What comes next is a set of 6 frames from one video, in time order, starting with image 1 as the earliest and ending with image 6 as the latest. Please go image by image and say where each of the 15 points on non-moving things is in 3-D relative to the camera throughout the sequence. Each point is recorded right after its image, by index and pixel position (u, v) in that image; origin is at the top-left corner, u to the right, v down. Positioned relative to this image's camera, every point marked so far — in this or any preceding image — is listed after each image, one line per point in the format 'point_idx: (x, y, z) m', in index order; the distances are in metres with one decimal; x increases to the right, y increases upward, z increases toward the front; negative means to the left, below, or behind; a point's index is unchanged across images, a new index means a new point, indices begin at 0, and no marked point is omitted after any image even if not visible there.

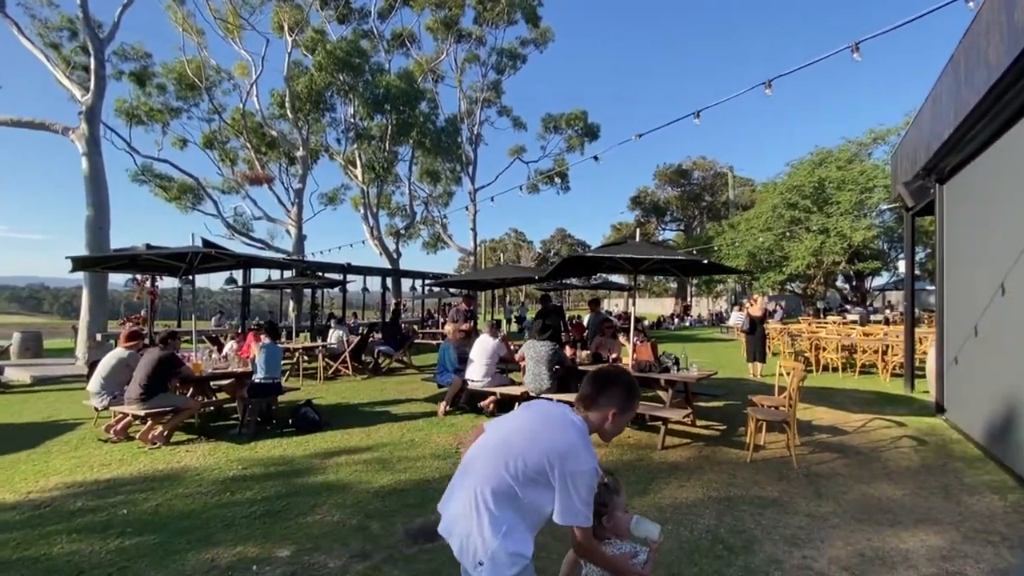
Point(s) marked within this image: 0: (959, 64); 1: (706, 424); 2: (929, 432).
0: (+5.5, +2.7, +5.7) m
1: (+2.8, -2.0, +6.8) m
2: (+6.0, -2.0, +6.7) m
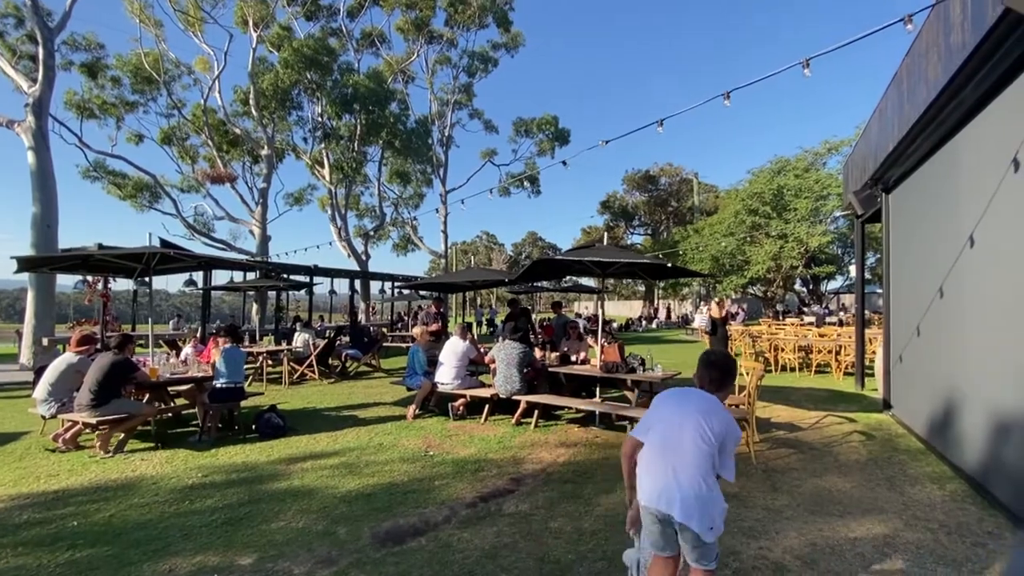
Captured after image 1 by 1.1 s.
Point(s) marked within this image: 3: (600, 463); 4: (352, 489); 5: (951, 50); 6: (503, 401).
0: (+5.1, +2.7, +6.1) m
1: (+2.4, -2.0, +7.0) m
2: (+5.5, -2.1, +7.1) m
3: (+1.0, -2.1, +5.5) m
4: (-1.7, -2.2, +5.0) m
5: (+4.1, +2.2, +4.3) m
6: (-0.1, -1.7, +7.2) m
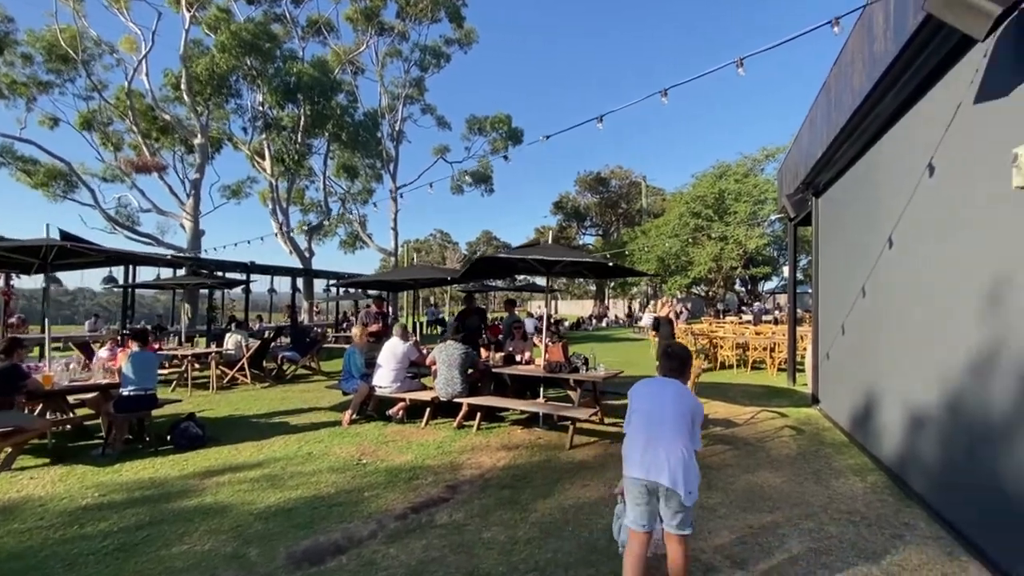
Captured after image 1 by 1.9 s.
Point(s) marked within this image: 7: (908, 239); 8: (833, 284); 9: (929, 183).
0: (+4.3, +2.7, +6.4) m
1: (+1.5, -2.0, +7.0) m
2: (+4.6, -2.1, +7.4) m
3: (+0.3, -2.1, +5.4) m
4: (-2.4, -2.1, +4.6) m
5: (+3.5, +2.2, +4.5) m
6: (-1.0, -1.7, +6.9) m
7: (+3.8, +0.5, +4.4) m
8: (+4.8, +0.1, +7.0) m
9: (+3.6, +0.9, +4.0) m
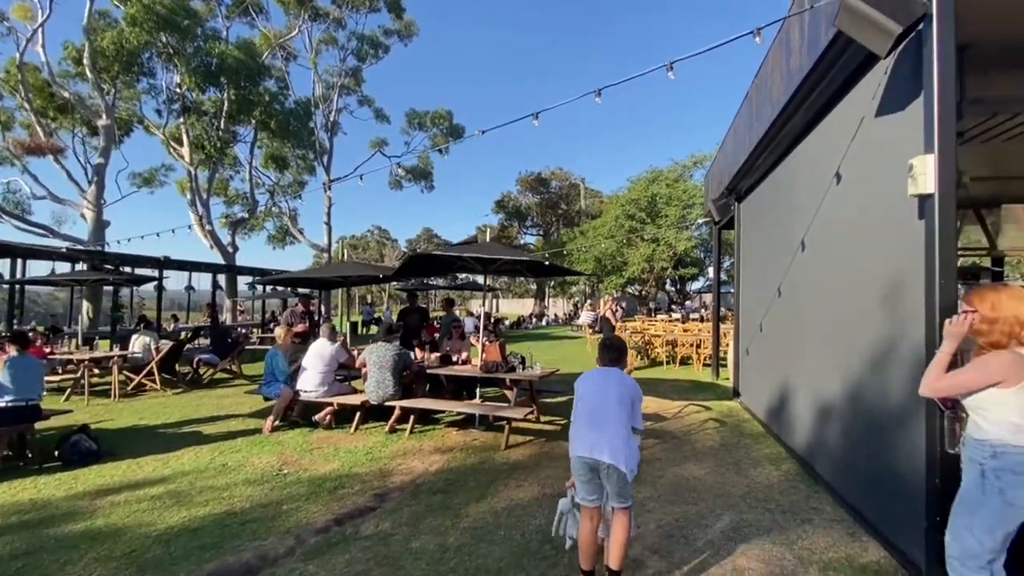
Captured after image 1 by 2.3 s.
0: (+3.4, +2.7, +6.7) m
1: (+0.6, -2.0, +7.0) m
2: (+3.6, -2.1, +7.8) m
3: (-0.4, -2.0, +5.3) m
4: (-3.0, -2.1, +4.1) m
5: (+2.8, +2.2, +4.7) m
6: (-1.9, -1.7, +6.6) m
7: (+3.1, +0.5, +4.8) m
8: (+3.9, +0.1, +7.5) m
9: (+3.0, +0.9, +4.3) m
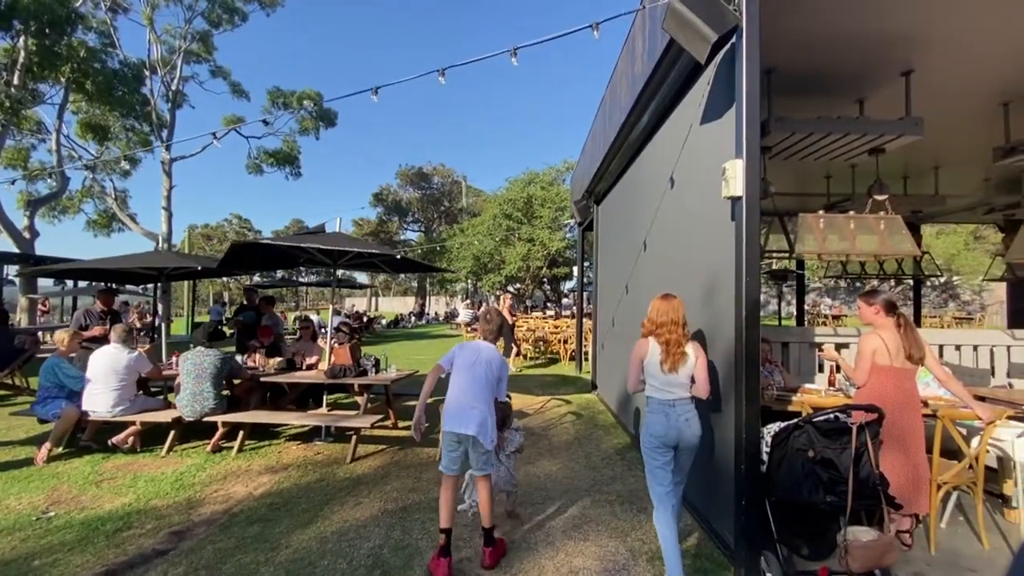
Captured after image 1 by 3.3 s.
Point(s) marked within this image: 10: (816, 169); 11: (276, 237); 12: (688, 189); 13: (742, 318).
0: (+1.4, +2.7, +7.0) m
1: (-1.5, -1.9, +6.6) m
2: (+1.3, -2.1, +8.1) m
3: (-2.0, -2.0, +4.7) m
4: (-4.2, -2.0, +2.9) m
5: (+1.3, +2.2, +4.9) m
6: (-3.8, -1.6, +5.6) m
7: (+1.6, +0.5, +5.0) m
8: (+1.6, +0.1, +7.8) m
9: (+1.6, +0.9, +4.6) m
10: (+4.5, +1.8, +6.9) m
11: (-2.8, +0.6, +5.7) m
12: (+1.5, +0.9, +4.1) m
13: (+1.5, -0.2, +3.0) m
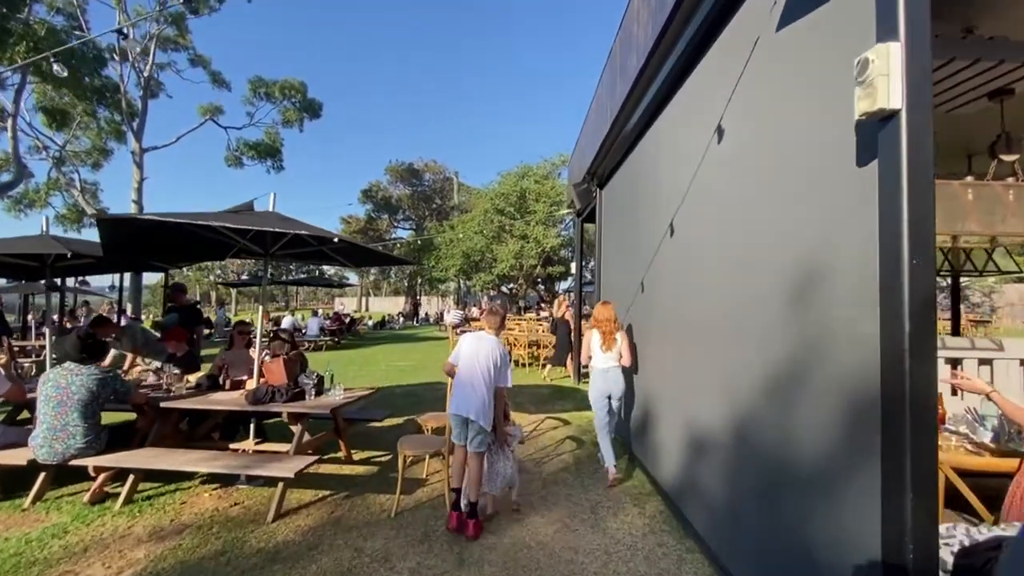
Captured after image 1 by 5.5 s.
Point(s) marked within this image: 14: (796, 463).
0: (+1.2, +2.8, +5.6) m
1: (-1.7, -1.9, +5.2) m
2: (+1.1, -2.0, +6.7) m
3: (-2.2, -2.0, +3.3) m
4: (-4.4, -2.0, +1.5) m
5: (+1.2, +2.2, +3.6) m
6: (-4.0, -1.6, +4.2) m
7: (+1.4, +0.5, +3.7) m
8: (+1.4, +0.1, +6.5) m
9: (+1.4, +0.9, +3.2) m
10: (+4.3, +1.8, +5.6) m
11: (-3.0, +0.7, +4.3) m
12: (+1.4, +0.9, +2.7) m
13: (+1.3, -0.2, +1.6) m
14: (+1.4, -0.9, +2.2) m
